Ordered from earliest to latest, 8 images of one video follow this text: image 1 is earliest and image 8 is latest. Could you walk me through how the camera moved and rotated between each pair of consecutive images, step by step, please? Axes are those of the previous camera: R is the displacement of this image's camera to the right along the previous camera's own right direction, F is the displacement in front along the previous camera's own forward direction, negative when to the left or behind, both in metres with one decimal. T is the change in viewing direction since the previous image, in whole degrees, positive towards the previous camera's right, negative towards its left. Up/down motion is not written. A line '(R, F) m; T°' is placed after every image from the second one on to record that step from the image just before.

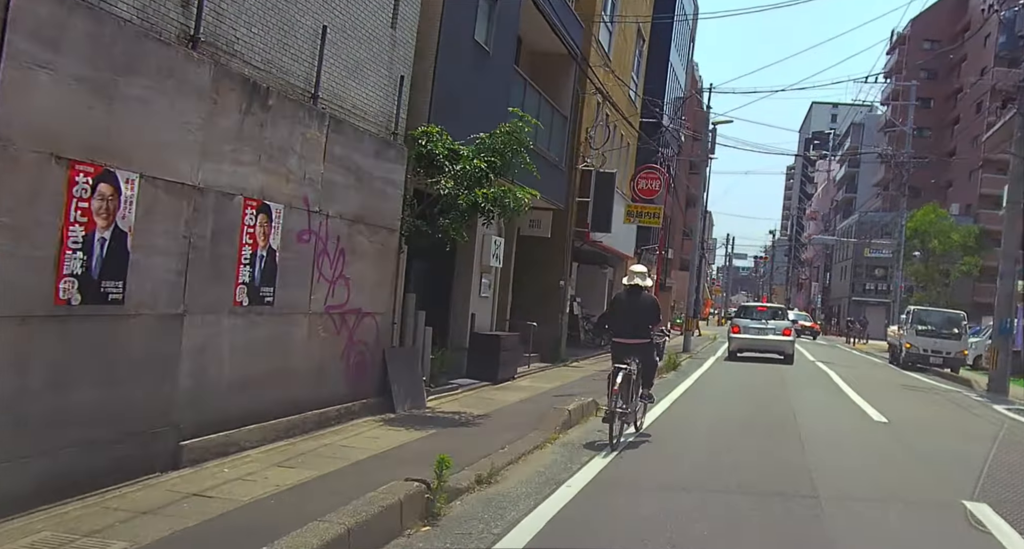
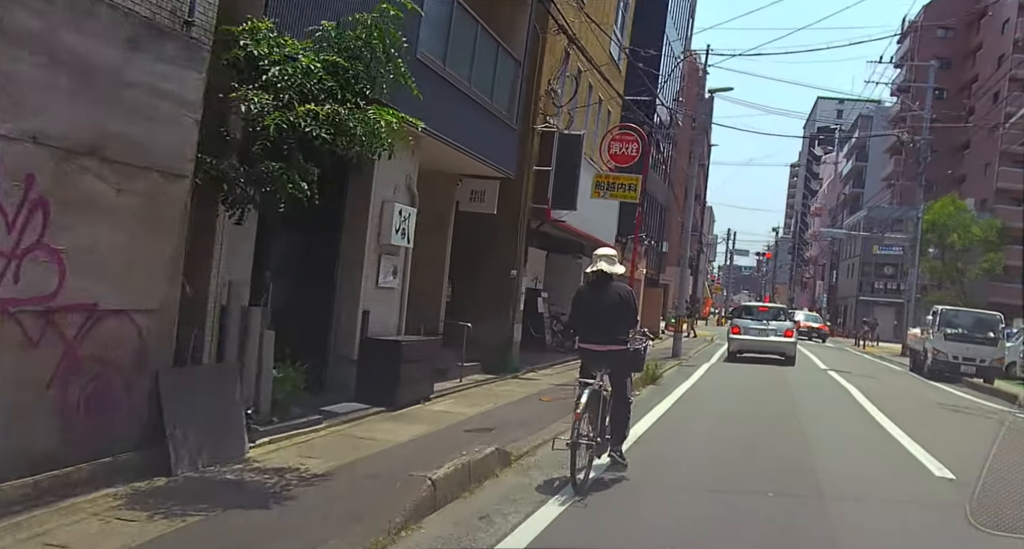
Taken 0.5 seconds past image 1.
(+1.2, +4.6) m; 0°
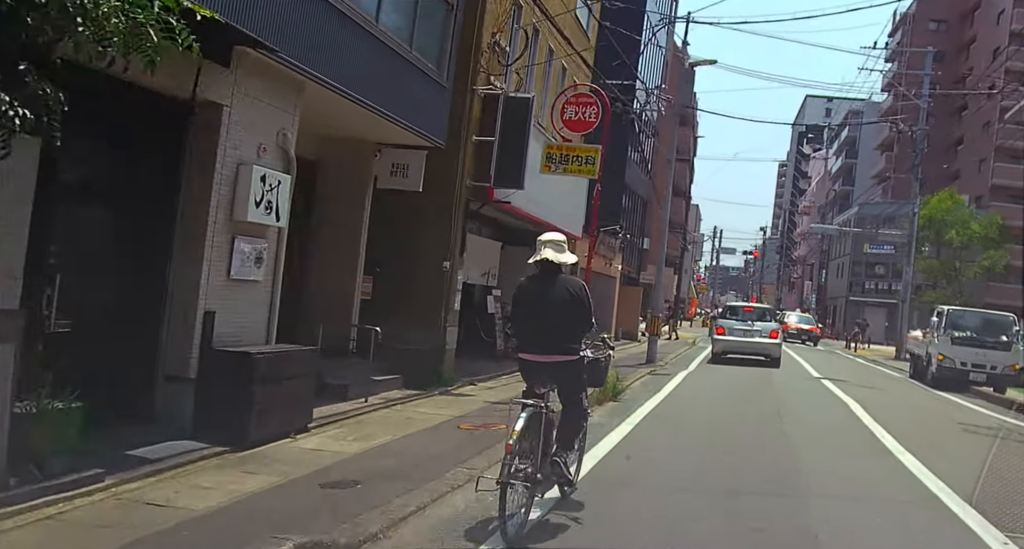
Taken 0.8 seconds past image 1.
(+0.8, +3.1) m; +1°
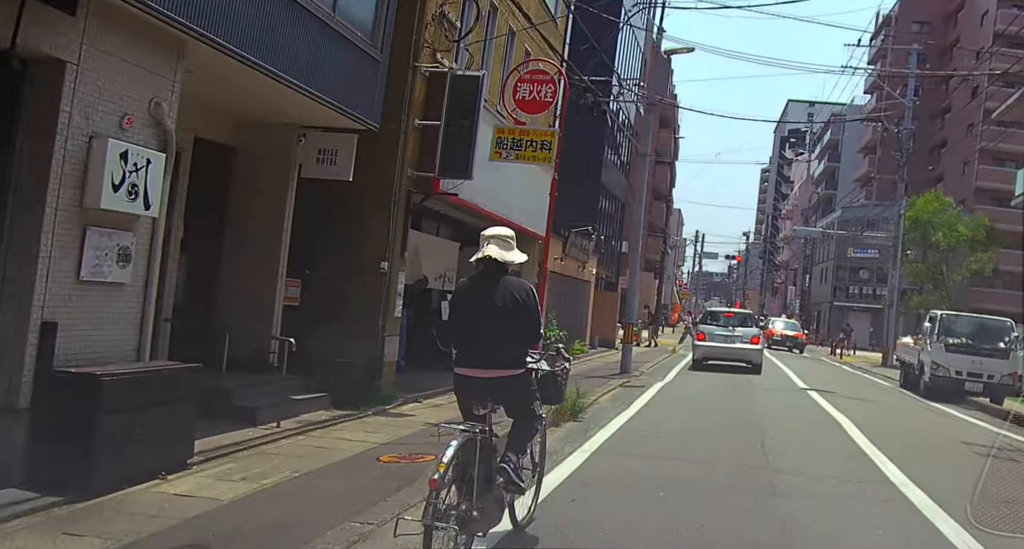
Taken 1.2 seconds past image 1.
(+0.5, +1.7) m; +1°
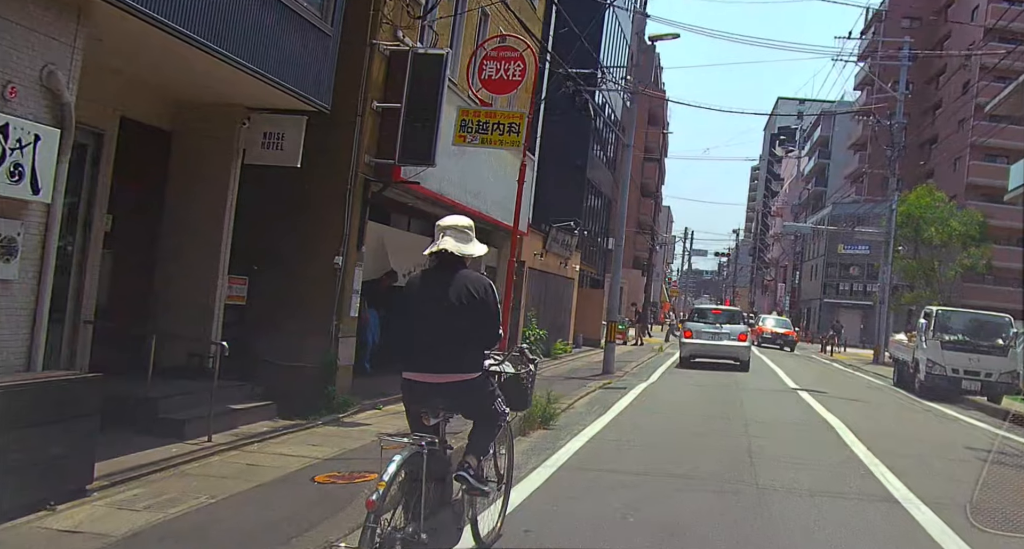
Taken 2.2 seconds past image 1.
(+0.3, +1.0) m; +1°
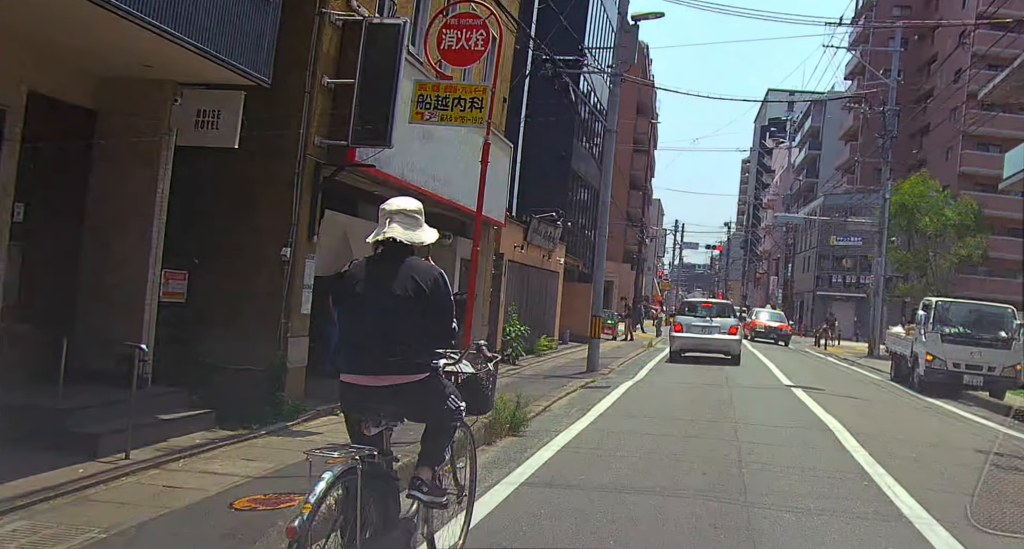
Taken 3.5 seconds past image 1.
(+0.3, +1.0) m; 0°
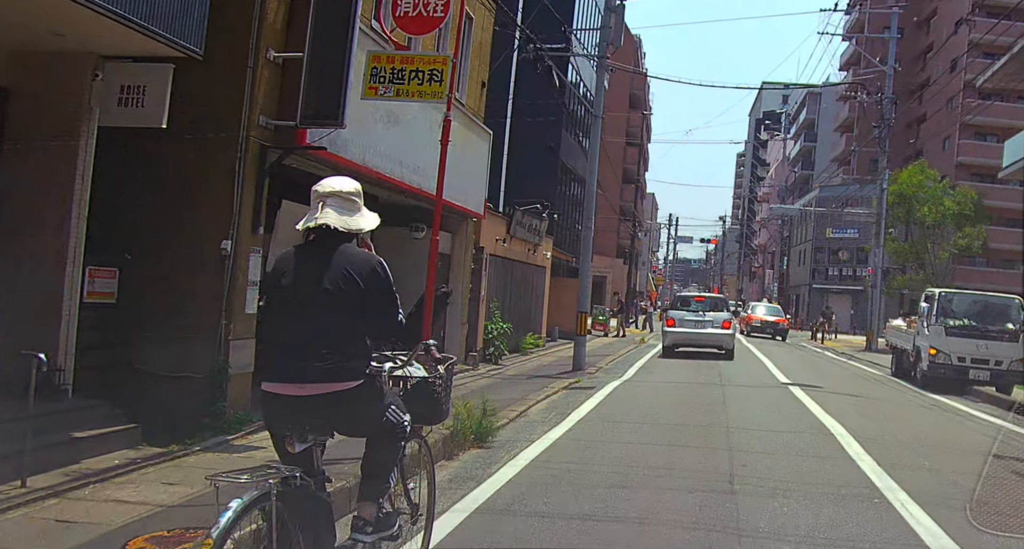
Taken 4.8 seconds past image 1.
(+0.3, +1.0) m; 0°
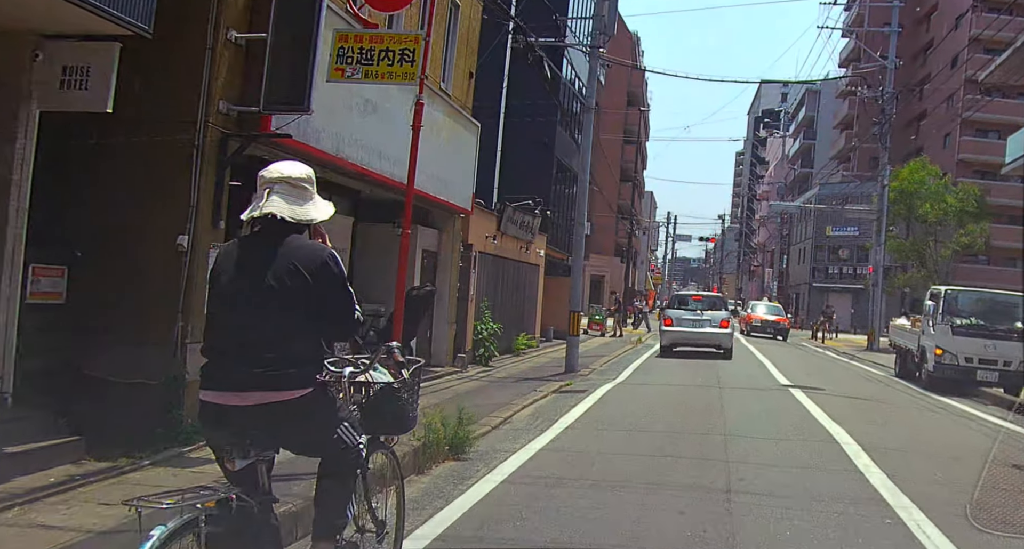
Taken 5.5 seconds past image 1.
(+0.2, +0.7) m; 0°
